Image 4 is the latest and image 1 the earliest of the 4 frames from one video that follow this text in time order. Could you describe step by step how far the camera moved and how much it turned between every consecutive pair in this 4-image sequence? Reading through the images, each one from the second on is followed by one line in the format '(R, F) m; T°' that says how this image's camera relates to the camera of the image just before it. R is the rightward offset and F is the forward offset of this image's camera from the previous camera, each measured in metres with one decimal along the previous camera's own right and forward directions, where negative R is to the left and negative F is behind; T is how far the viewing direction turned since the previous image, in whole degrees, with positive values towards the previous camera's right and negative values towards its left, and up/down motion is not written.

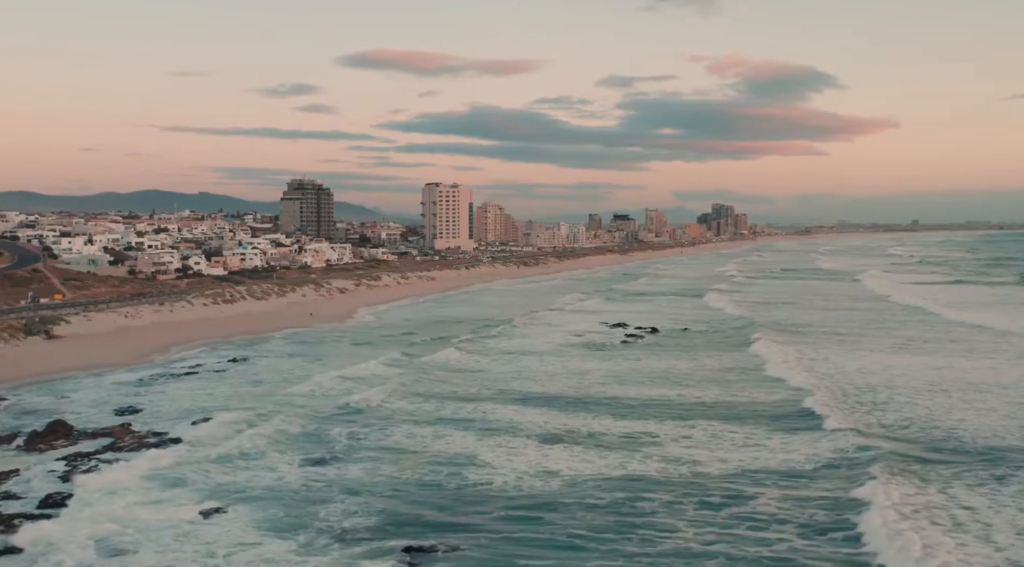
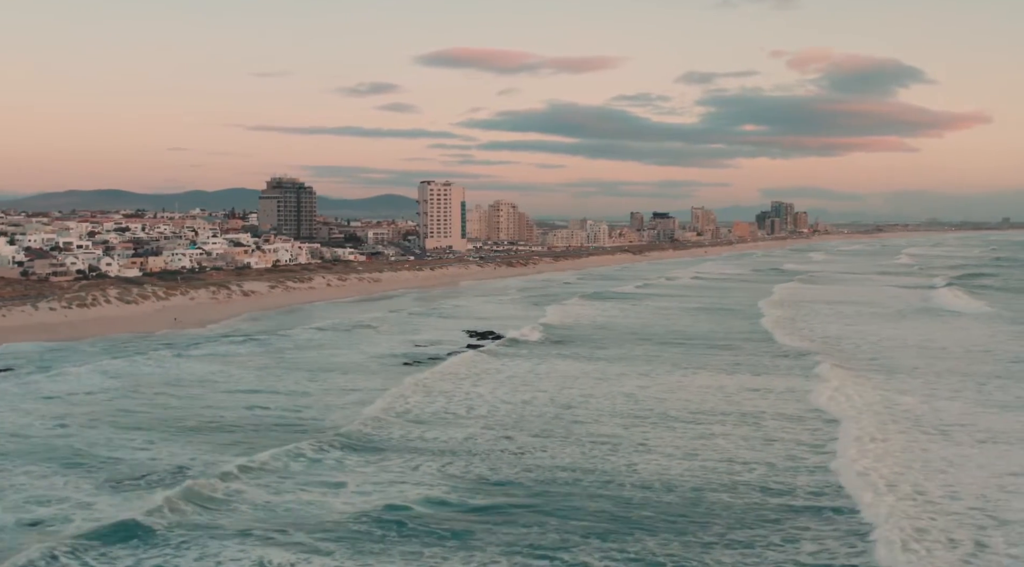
(+9.5, +3.6) m; -4°
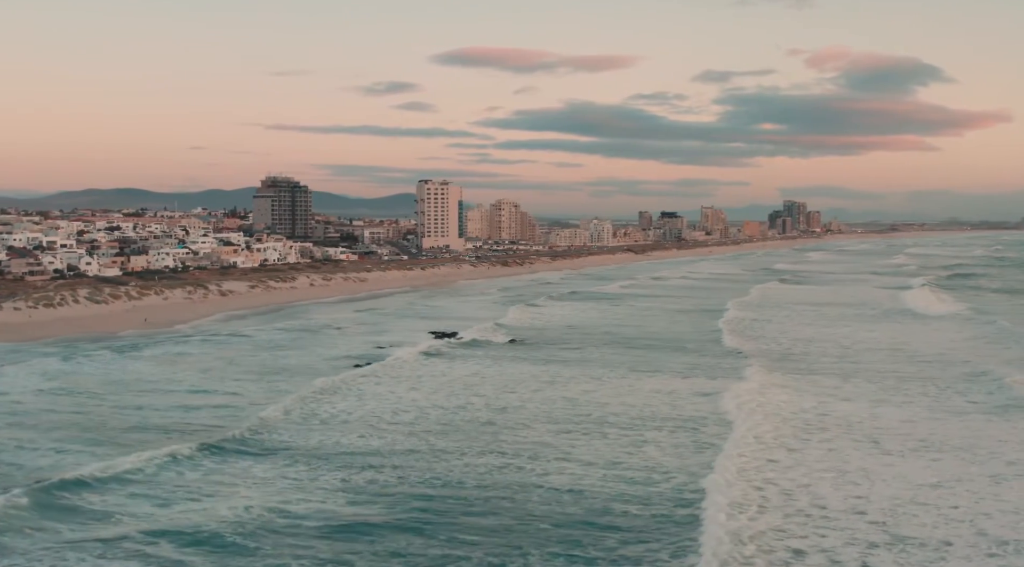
(+2.0, +0.8) m; -1°
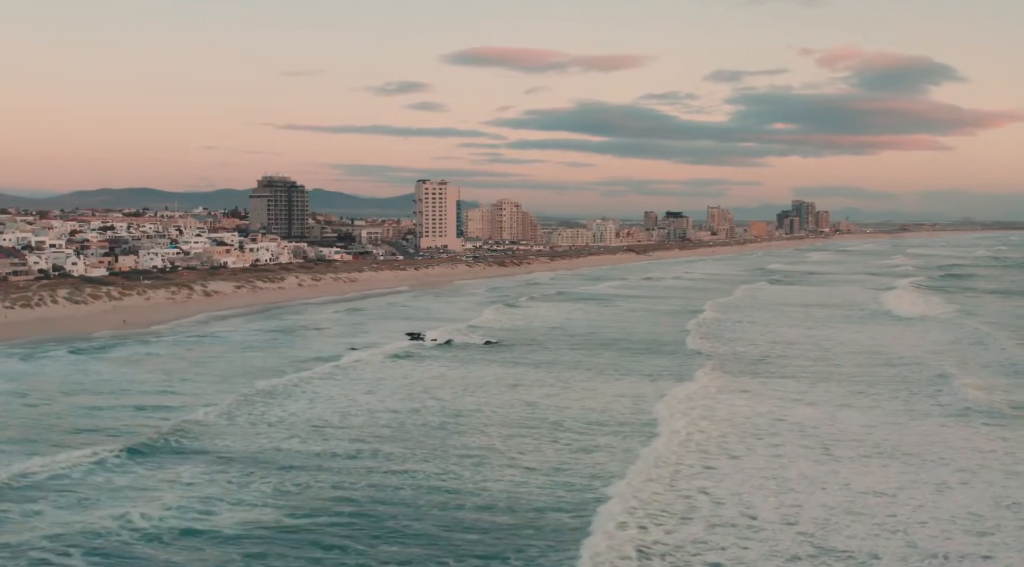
(+1.3, +0.5) m; -1°
